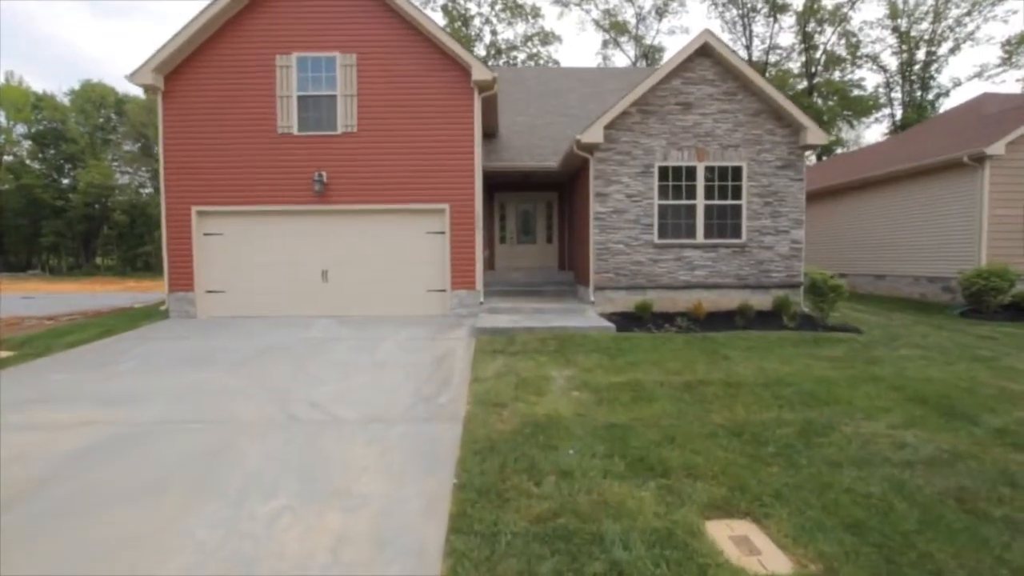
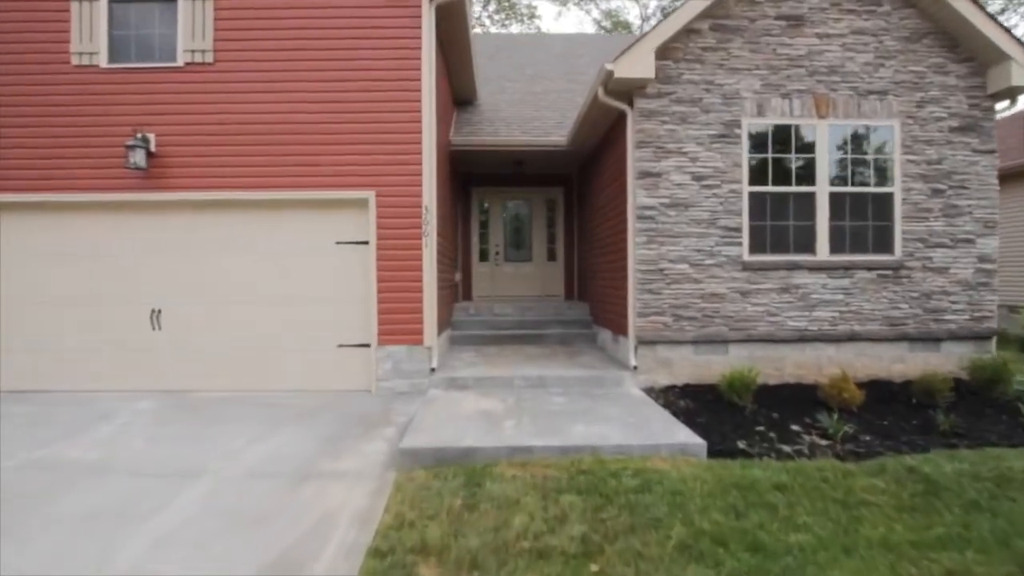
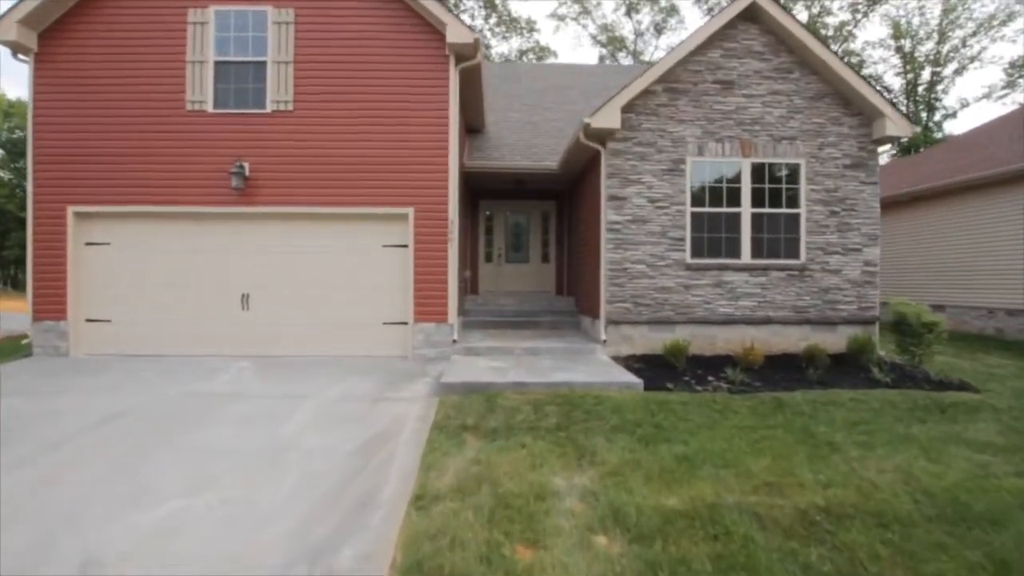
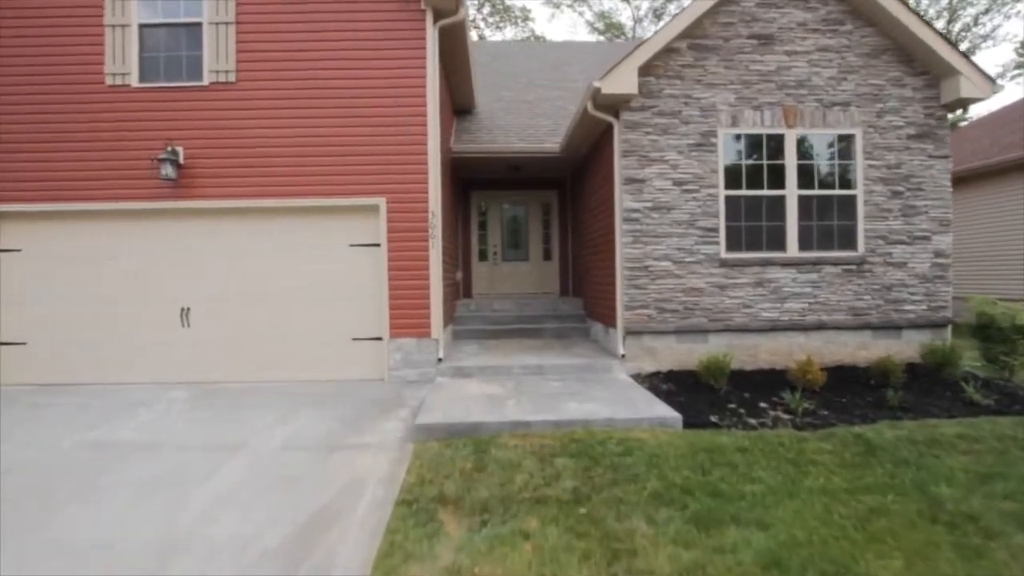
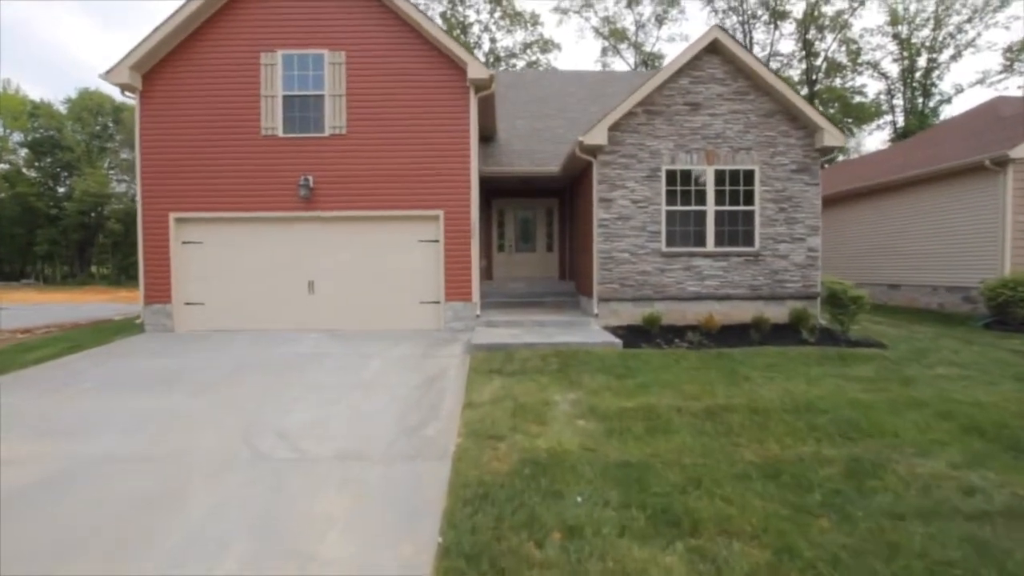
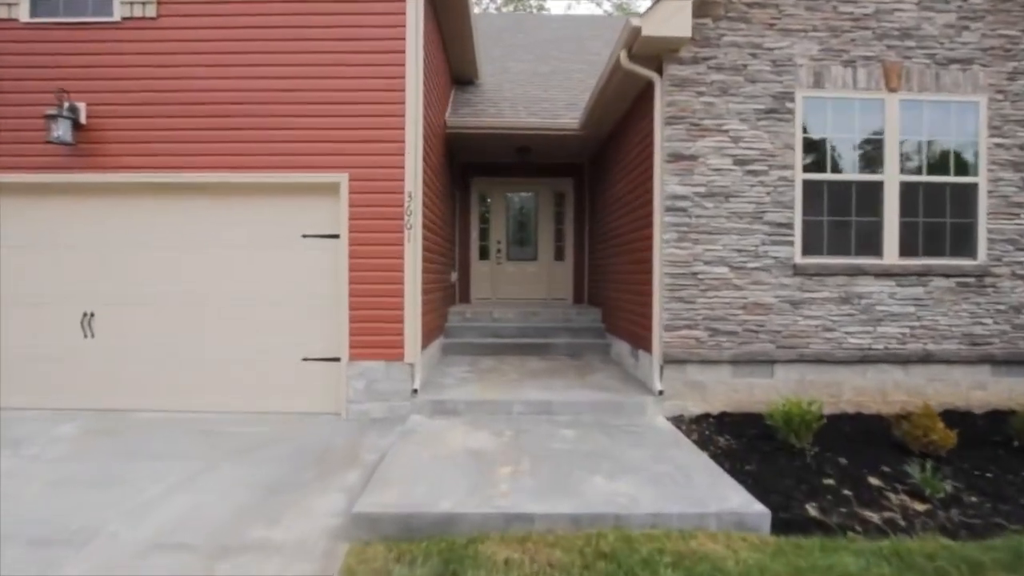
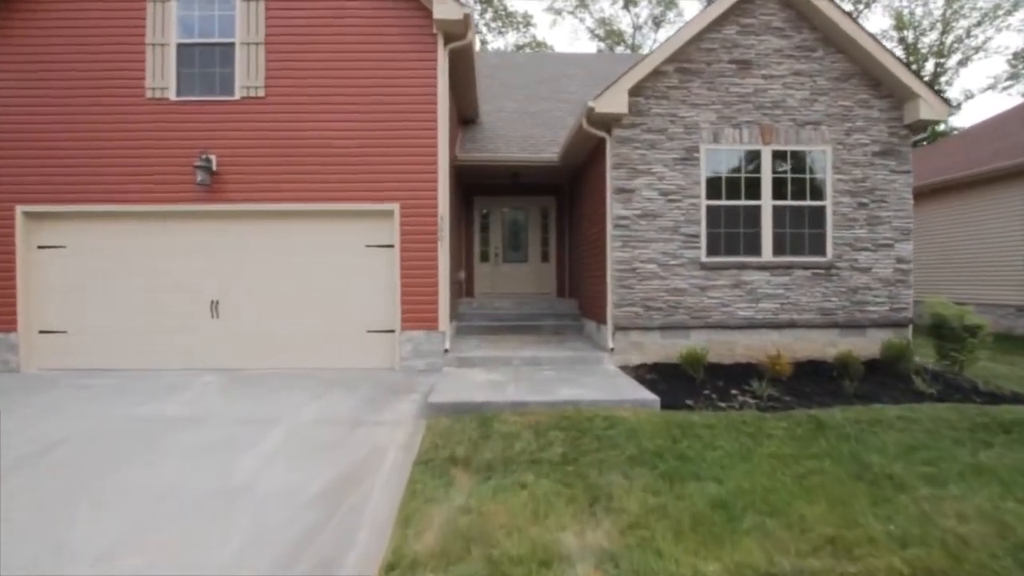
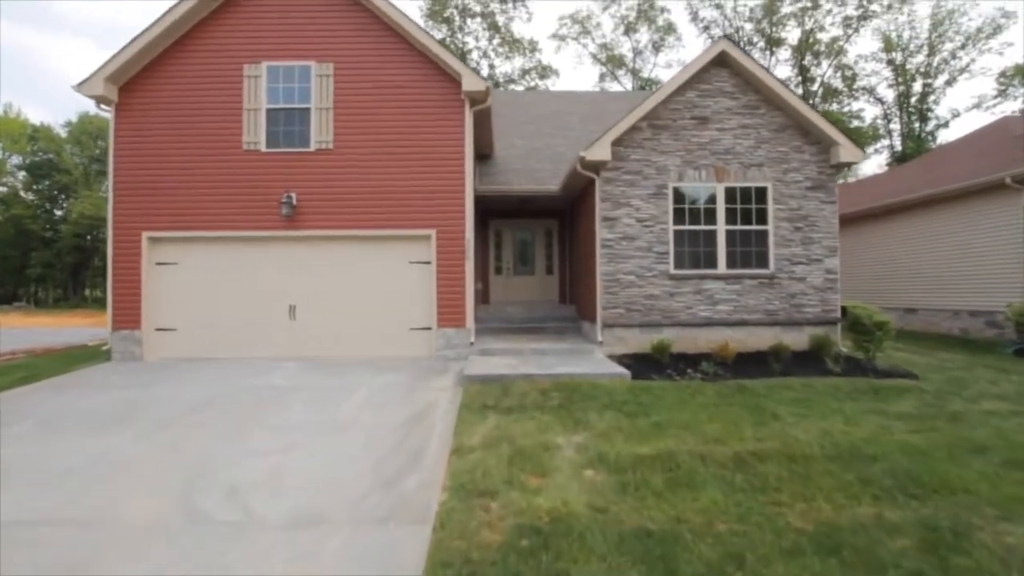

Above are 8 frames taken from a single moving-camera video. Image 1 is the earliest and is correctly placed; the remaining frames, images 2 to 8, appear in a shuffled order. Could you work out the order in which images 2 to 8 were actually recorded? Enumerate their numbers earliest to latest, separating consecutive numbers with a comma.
5, 8, 3, 7, 4, 2, 6
